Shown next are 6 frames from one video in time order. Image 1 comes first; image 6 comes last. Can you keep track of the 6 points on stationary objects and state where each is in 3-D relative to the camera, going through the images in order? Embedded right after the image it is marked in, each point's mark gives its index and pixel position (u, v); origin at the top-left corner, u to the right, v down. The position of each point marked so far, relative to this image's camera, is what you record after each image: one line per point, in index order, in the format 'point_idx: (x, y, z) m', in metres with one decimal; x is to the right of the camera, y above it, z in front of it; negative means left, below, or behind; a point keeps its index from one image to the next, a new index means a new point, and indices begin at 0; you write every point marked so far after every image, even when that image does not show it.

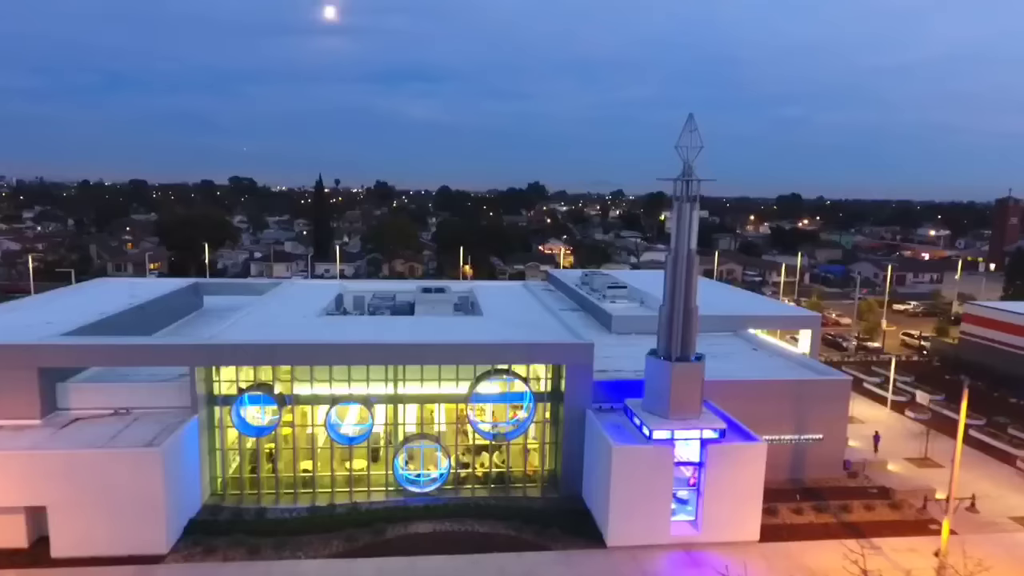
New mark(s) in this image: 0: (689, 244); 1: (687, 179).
0: (+5.1, +1.3, +18.9) m
1: (+5.1, +3.2, +19.1) m
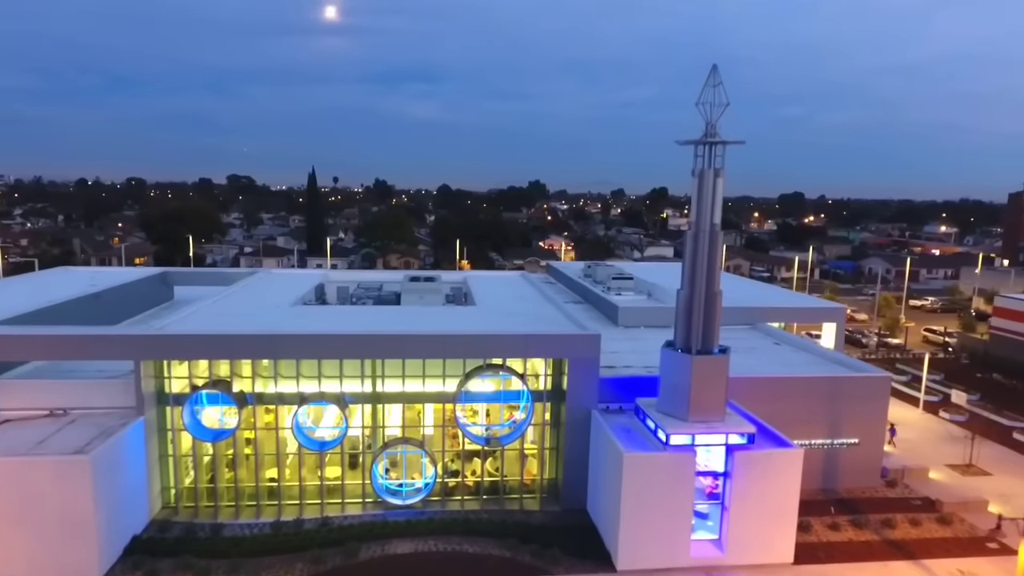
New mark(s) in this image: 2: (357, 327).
0: (+5.0, +1.8, +16.2) m
1: (+5.0, +3.7, +16.4) m
2: (-4.7, -1.1, +19.9) m
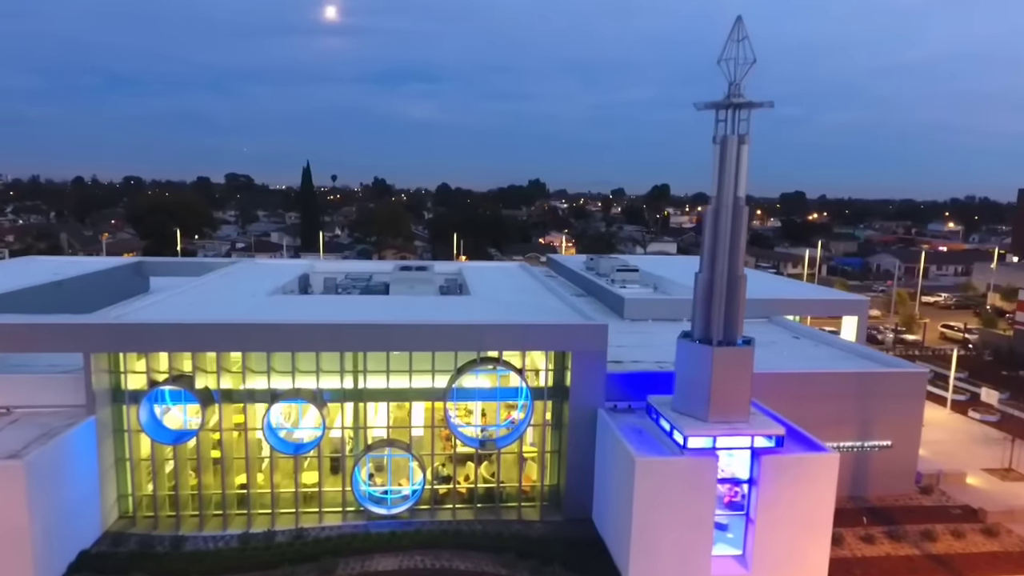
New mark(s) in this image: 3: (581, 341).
0: (+4.9, +2.2, +14.3) m
1: (+4.9, +4.1, +14.5) m
2: (-4.8, -0.8, +18.0) m
3: (+1.8, -1.4, +16.8) m
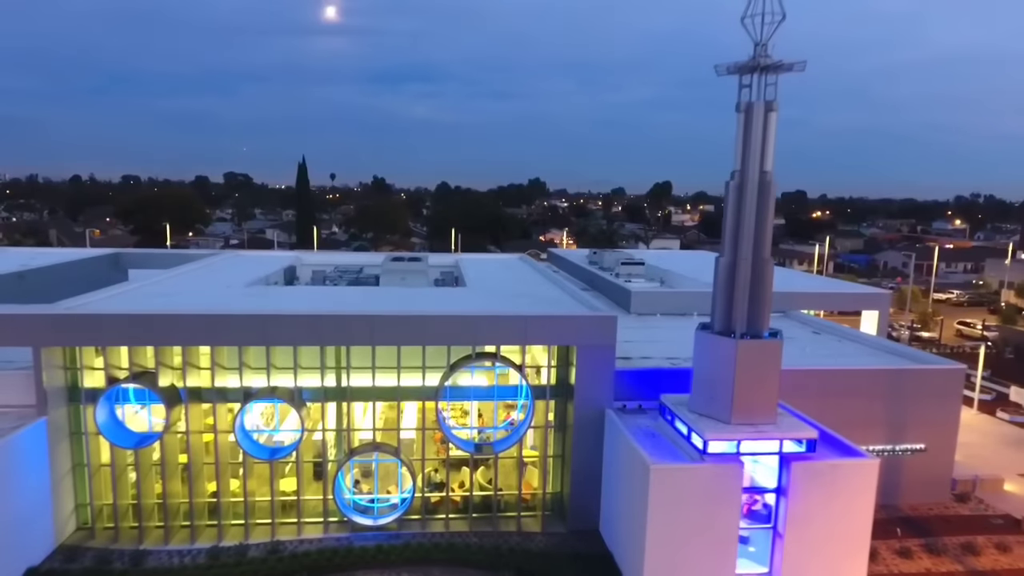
0: (+4.9, +2.5, +12.7) m
1: (+4.9, +4.4, +12.9) m
2: (-4.8, -0.5, +16.4) m
3: (+1.7, -1.1, +15.2) m
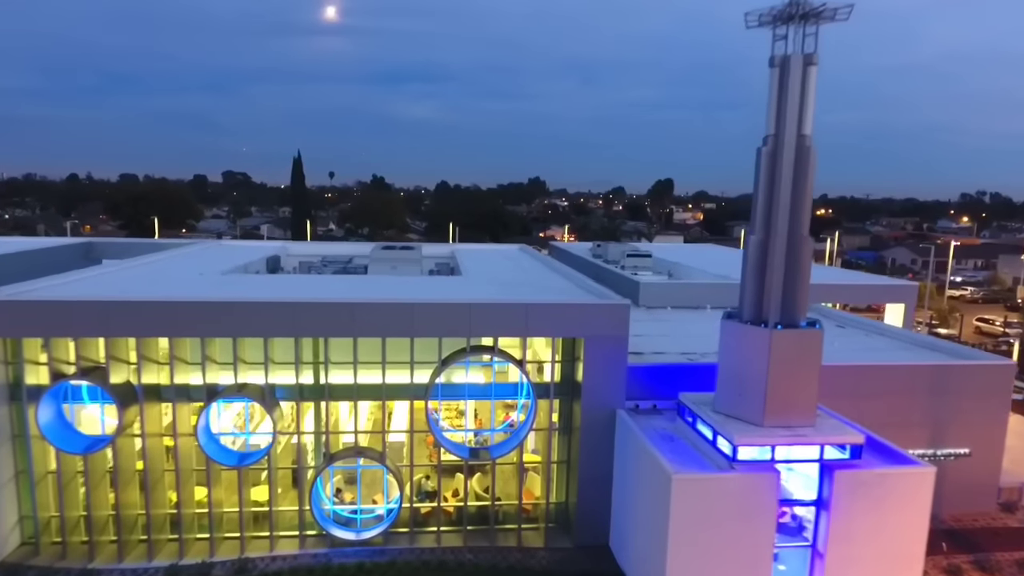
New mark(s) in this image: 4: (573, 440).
0: (+4.9, +2.8, +11.0) m
1: (+4.9, +4.7, +11.3) m
2: (-4.8, -0.2, +14.7) m
3: (+1.7, -0.8, +13.5) m
4: (+1.3, -3.3, +14.2) m
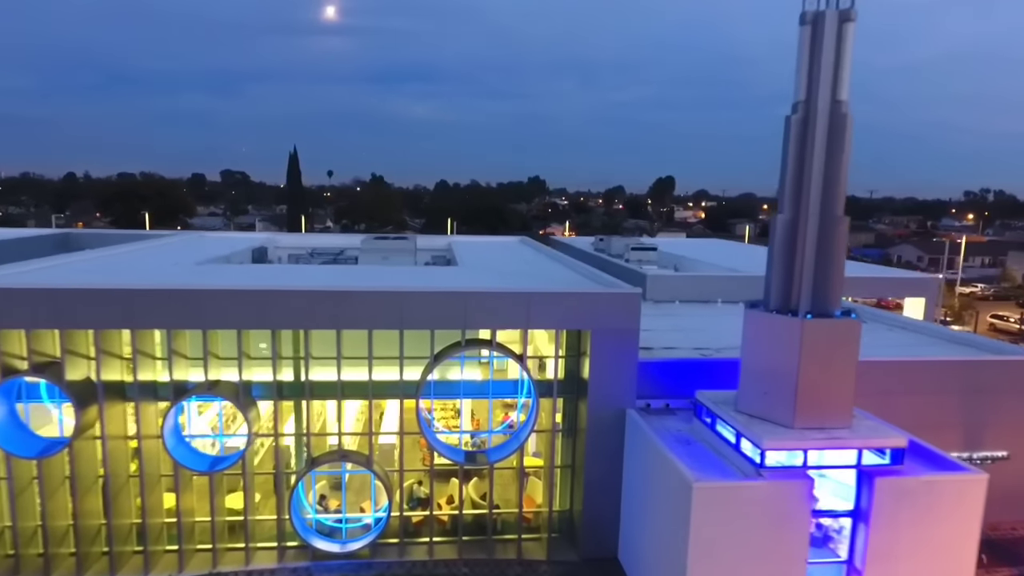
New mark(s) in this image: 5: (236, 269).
0: (+4.9, +3.0, +9.8) m
1: (+4.9, +4.9, +10.0) m
2: (-4.8, +0.1, +13.5) m
3: (+1.7, -0.5, +12.3) m
4: (+1.3, -3.1, +13.0) m
5: (-6.7, +0.4, +15.6) m
